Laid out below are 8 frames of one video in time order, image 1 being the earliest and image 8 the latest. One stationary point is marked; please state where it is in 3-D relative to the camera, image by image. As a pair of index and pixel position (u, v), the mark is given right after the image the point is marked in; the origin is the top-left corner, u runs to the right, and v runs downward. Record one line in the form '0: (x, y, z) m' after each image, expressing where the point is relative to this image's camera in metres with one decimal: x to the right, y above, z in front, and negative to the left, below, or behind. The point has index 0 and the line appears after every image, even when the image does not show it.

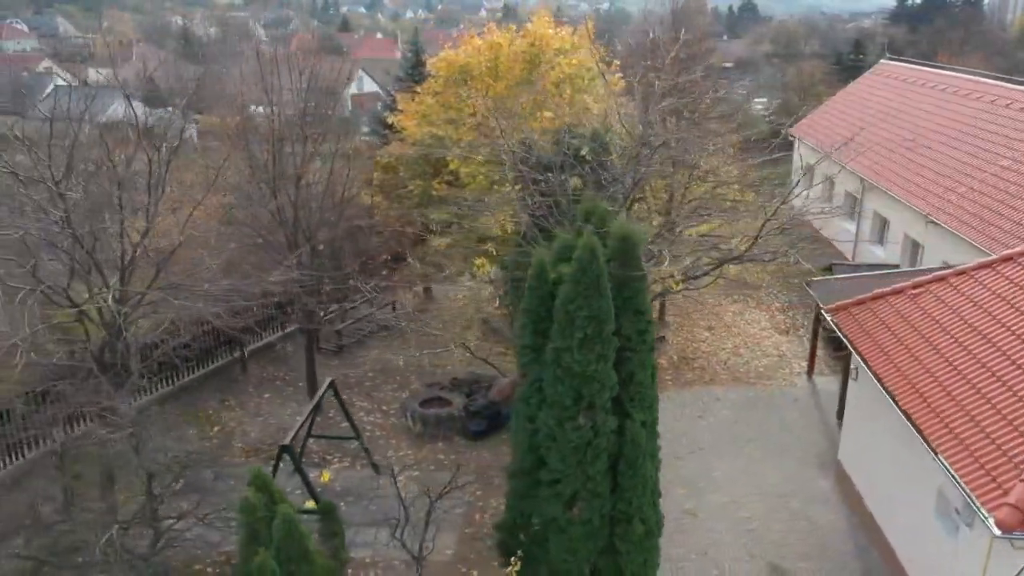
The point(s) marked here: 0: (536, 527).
0: (+0.2, -1.9, +6.6) m
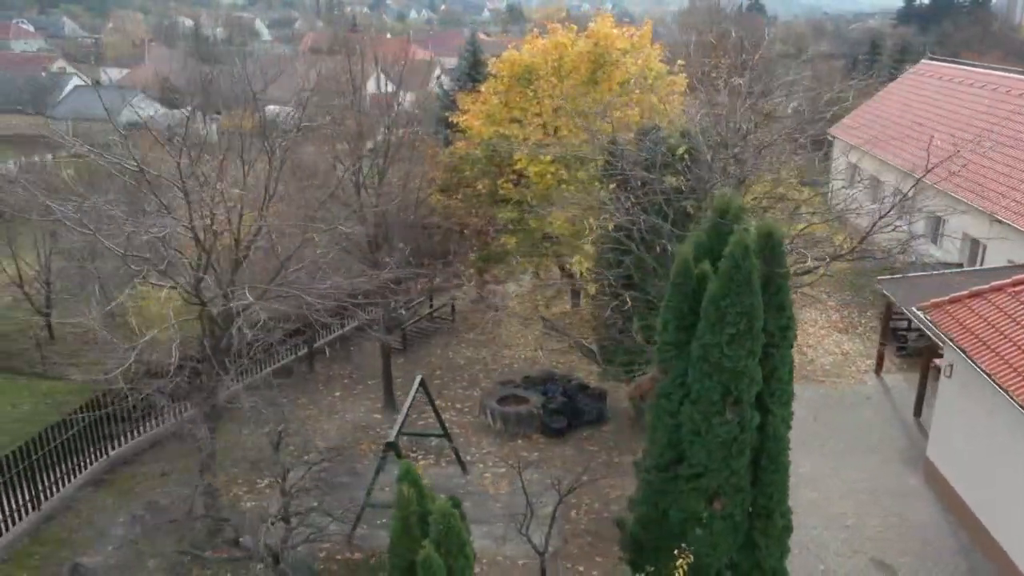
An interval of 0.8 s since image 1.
0: (+1.3, -1.8, +6.6) m
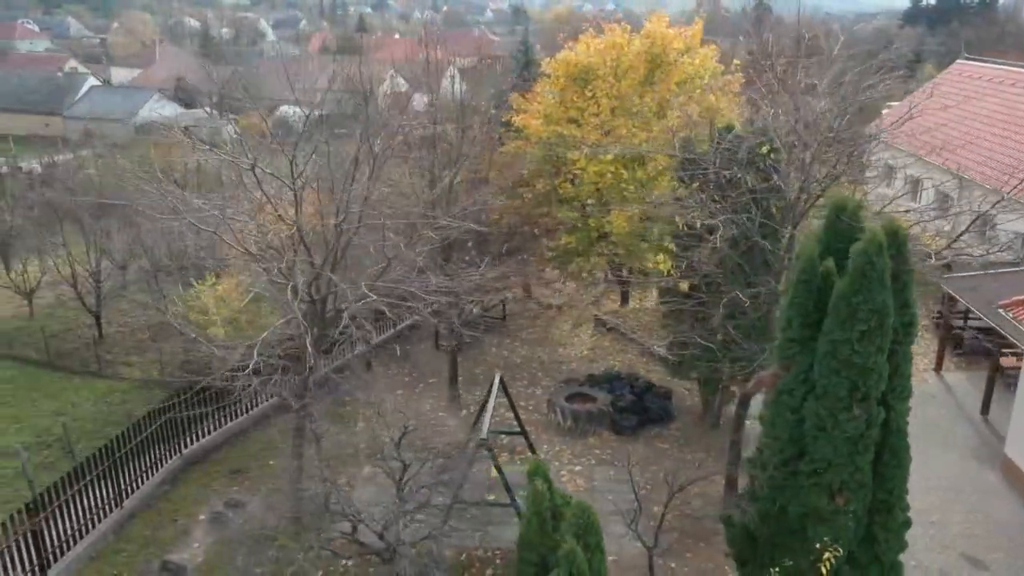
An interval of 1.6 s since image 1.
0: (+2.2, -1.8, +6.7) m
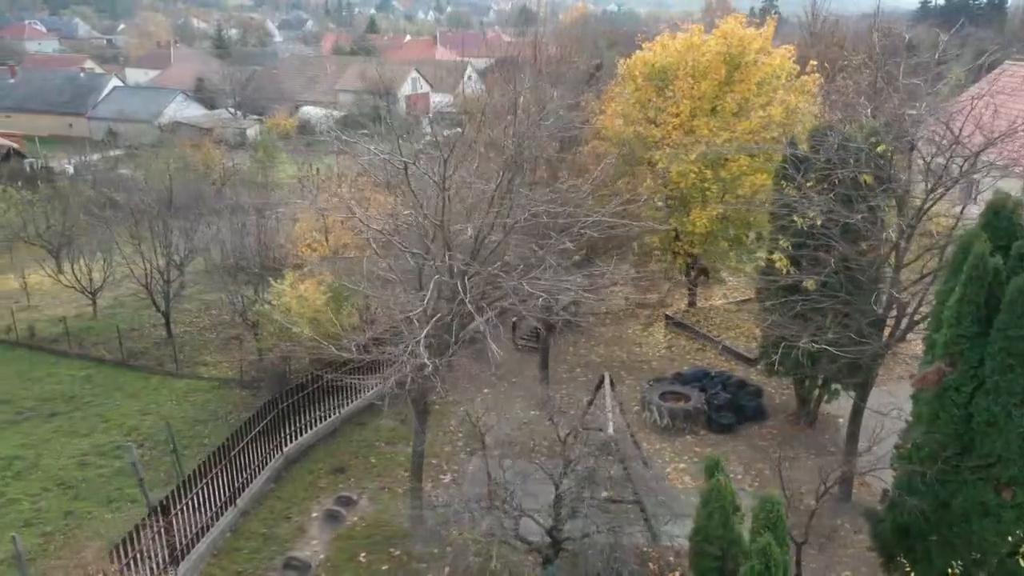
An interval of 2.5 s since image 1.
0: (+3.6, -1.8, +6.7) m
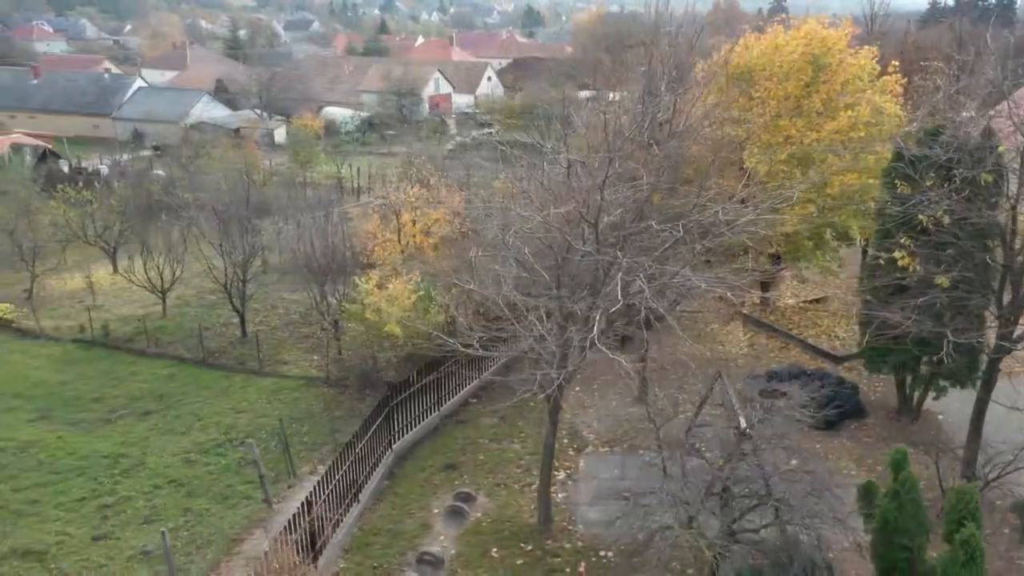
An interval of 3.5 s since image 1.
0: (+5.0, -1.8, +6.9) m
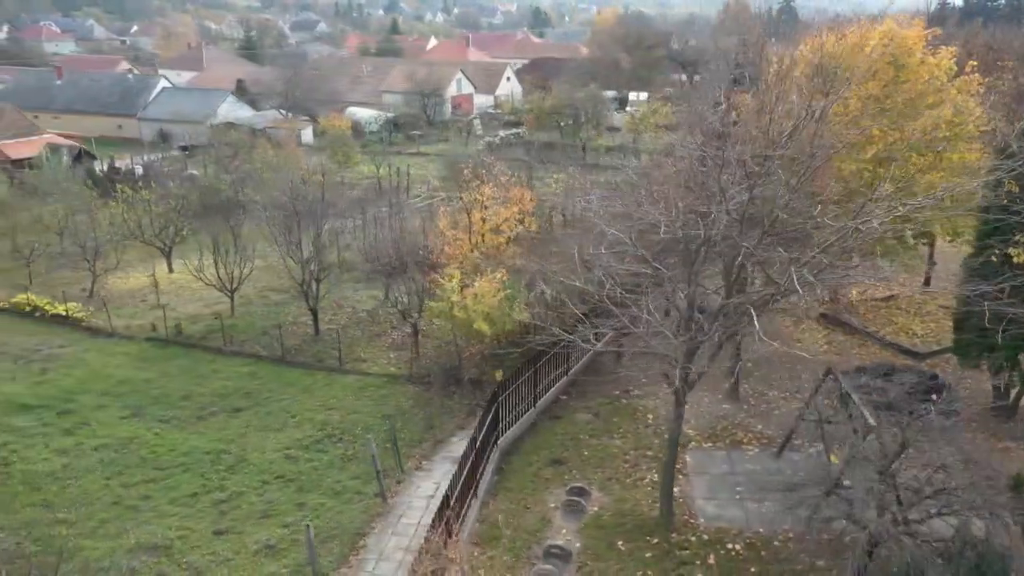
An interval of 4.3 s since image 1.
0: (+6.4, -1.7, +7.0) m
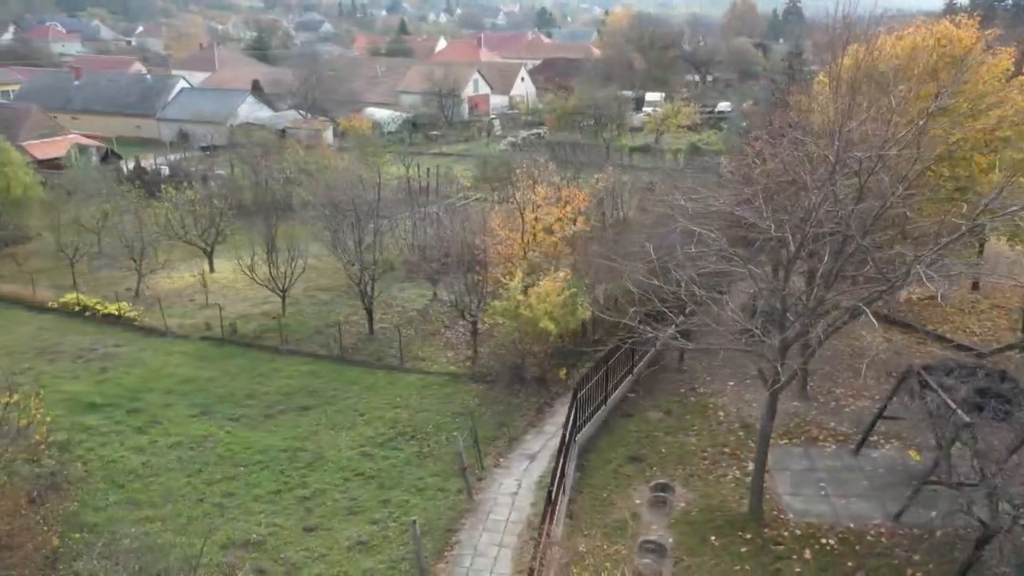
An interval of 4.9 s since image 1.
0: (+7.5, -1.7, +7.1) m
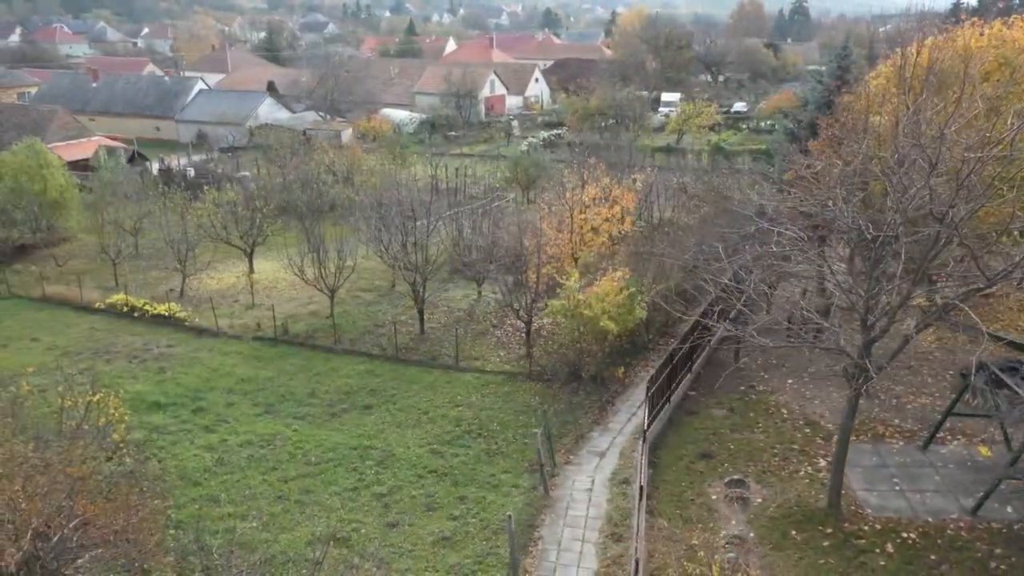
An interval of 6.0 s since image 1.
0: (+8.5, -1.7, +7.3) m
